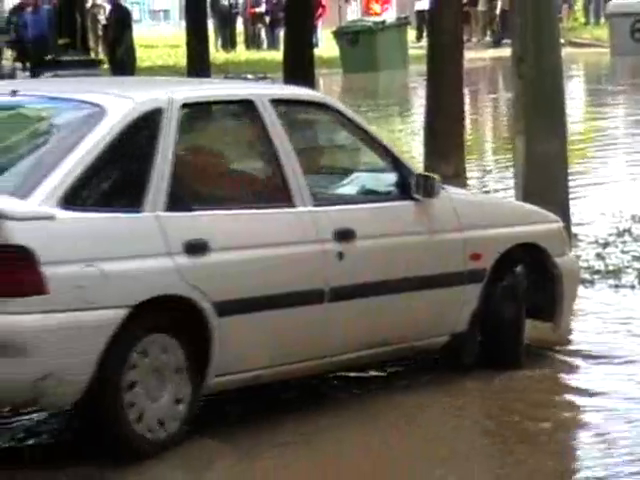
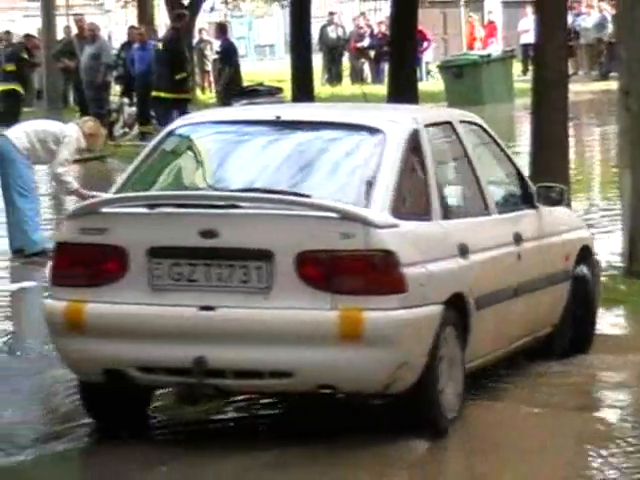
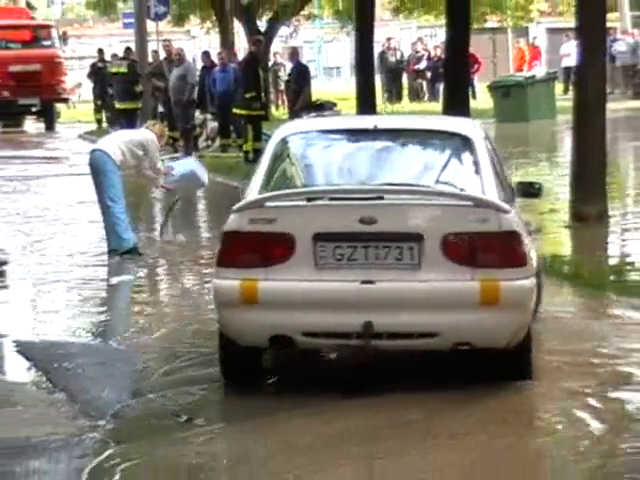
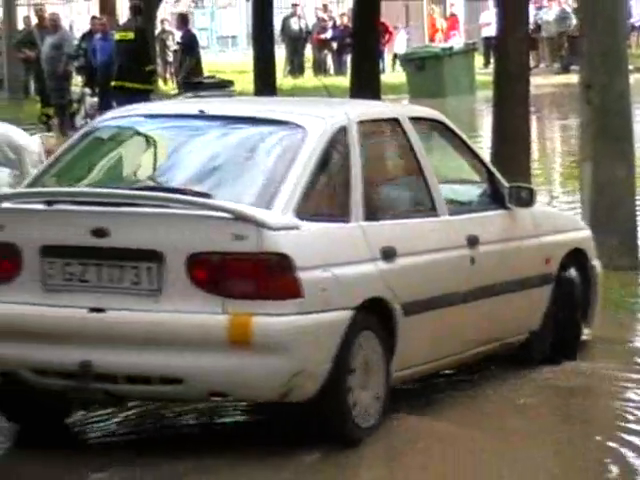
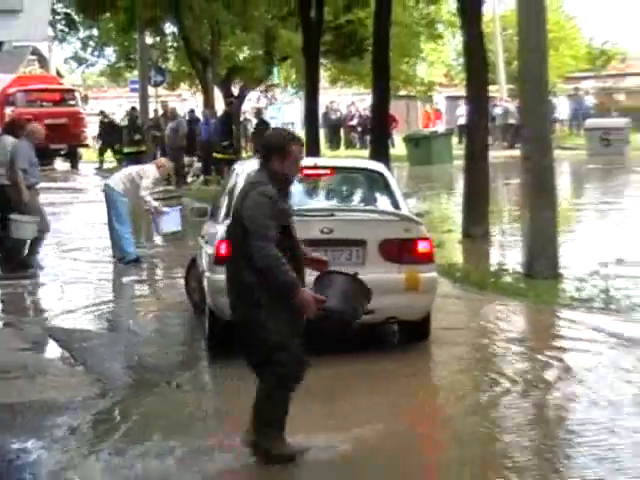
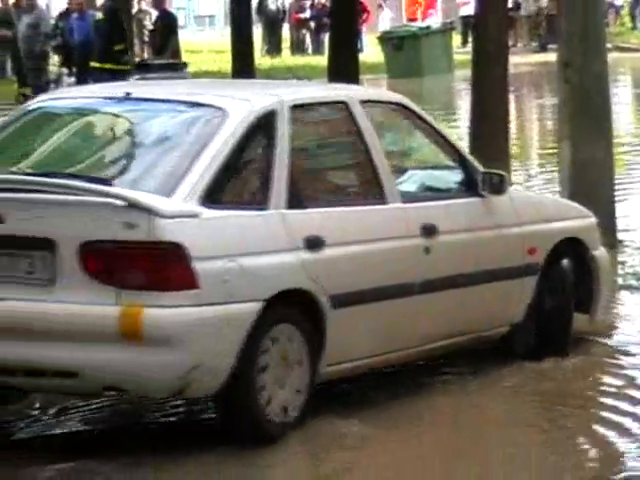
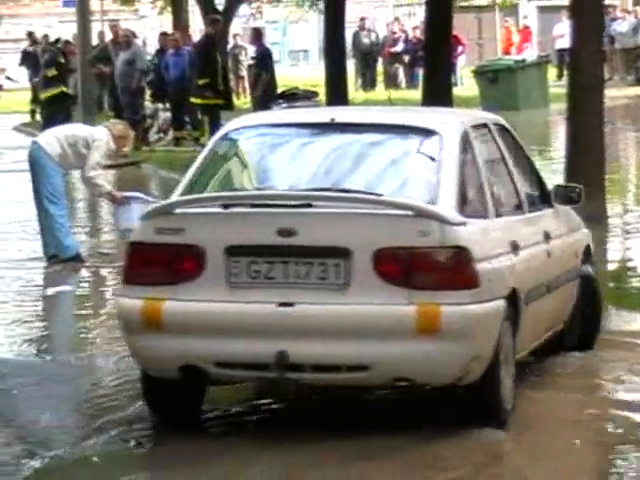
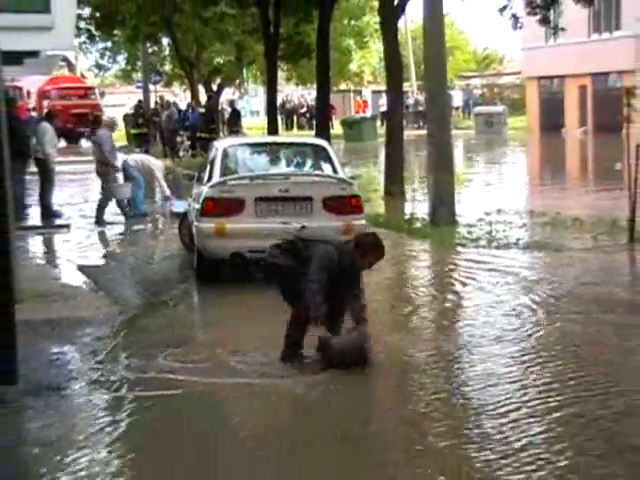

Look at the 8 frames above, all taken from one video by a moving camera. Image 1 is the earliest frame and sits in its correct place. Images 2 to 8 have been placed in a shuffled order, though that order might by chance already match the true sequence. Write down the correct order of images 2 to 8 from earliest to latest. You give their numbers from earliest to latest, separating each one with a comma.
6, 4, 2, 7, 3, 5, 8
